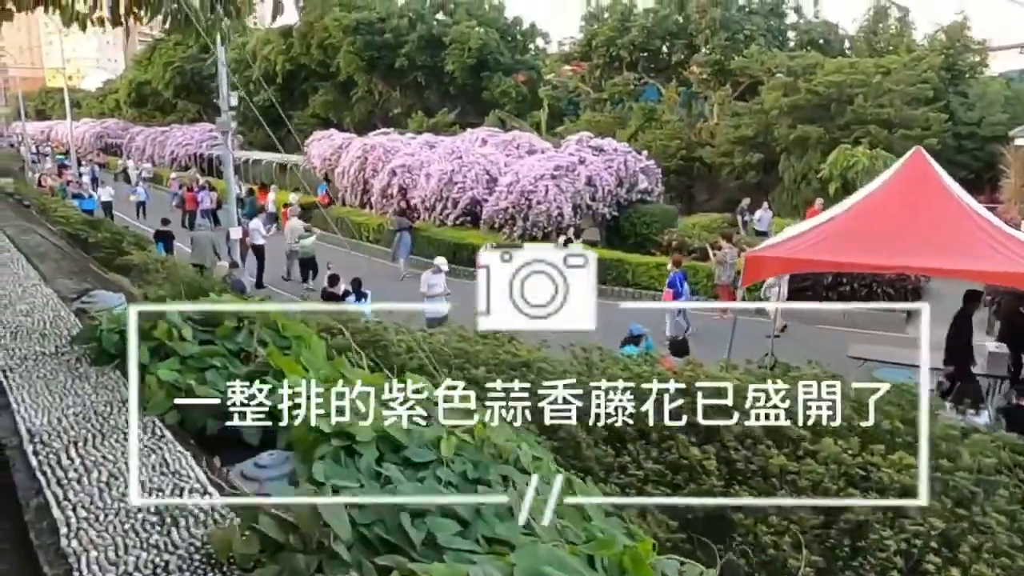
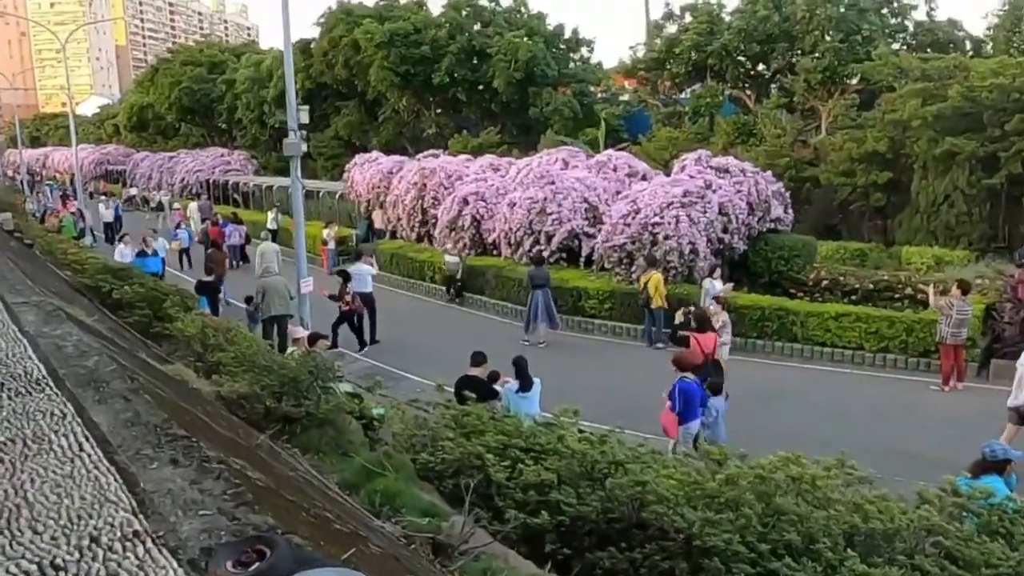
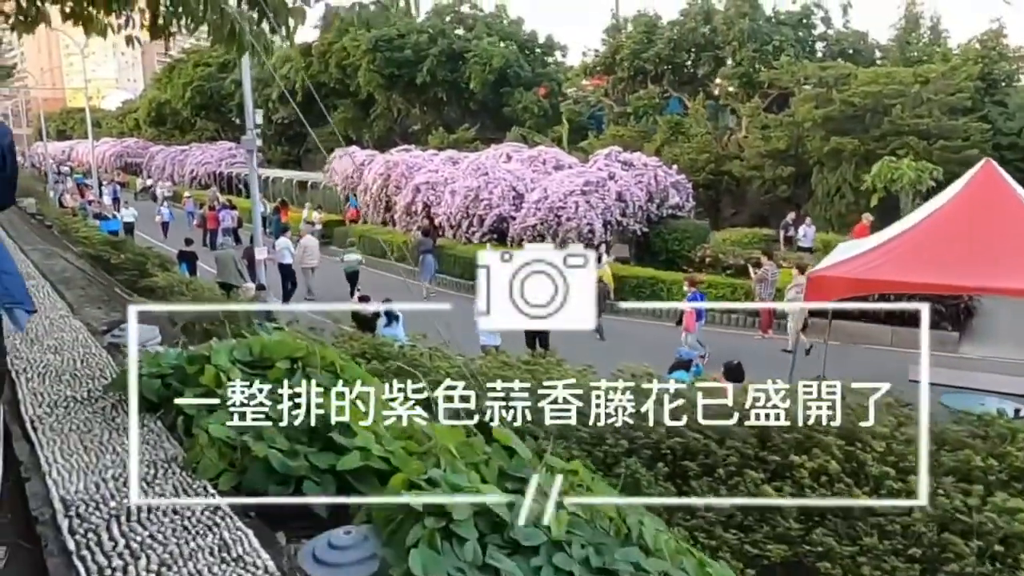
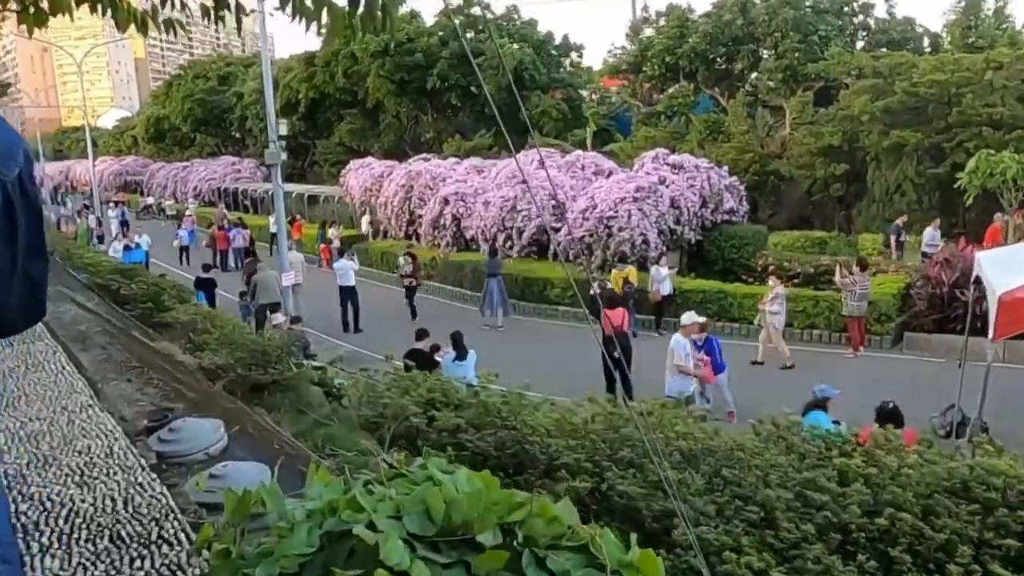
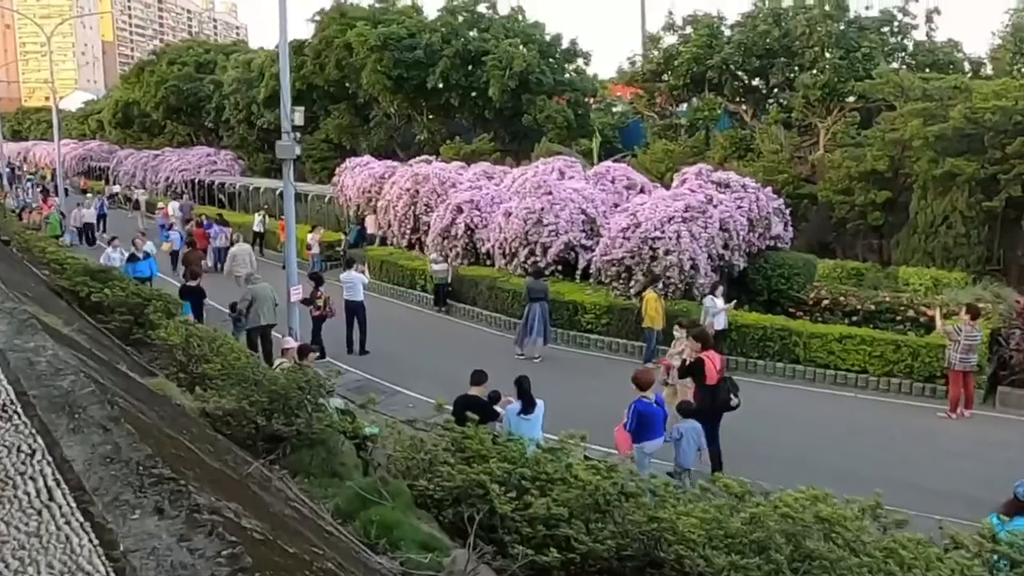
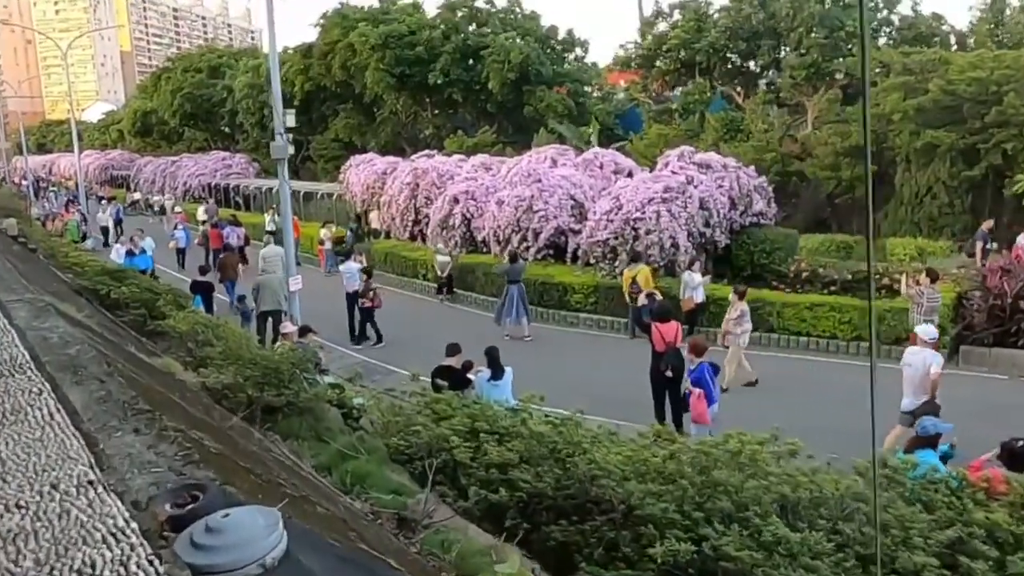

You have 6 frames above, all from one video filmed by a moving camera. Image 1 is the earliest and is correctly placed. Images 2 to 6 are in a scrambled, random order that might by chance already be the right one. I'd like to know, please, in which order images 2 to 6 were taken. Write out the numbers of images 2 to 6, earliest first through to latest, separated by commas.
3, 4, 6, 2, 5
